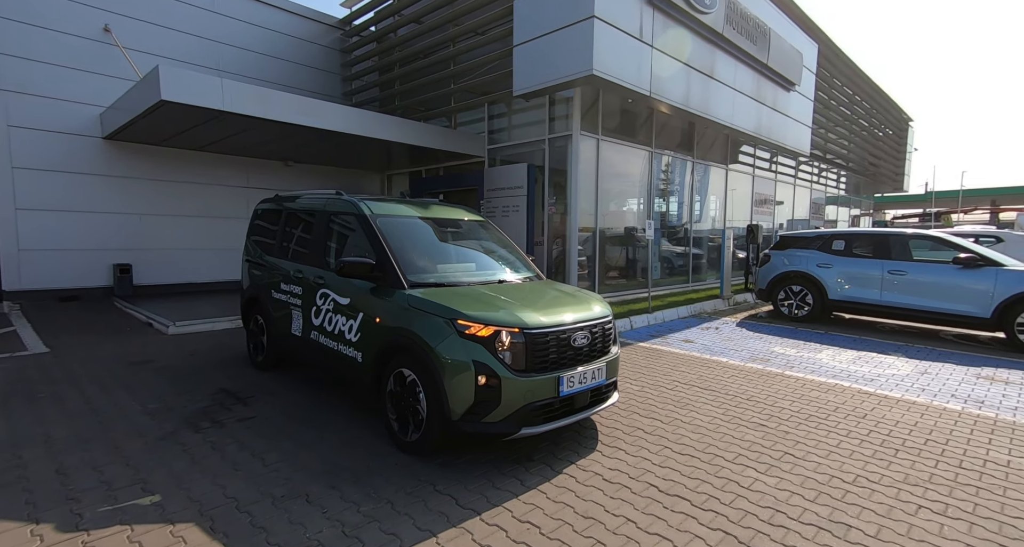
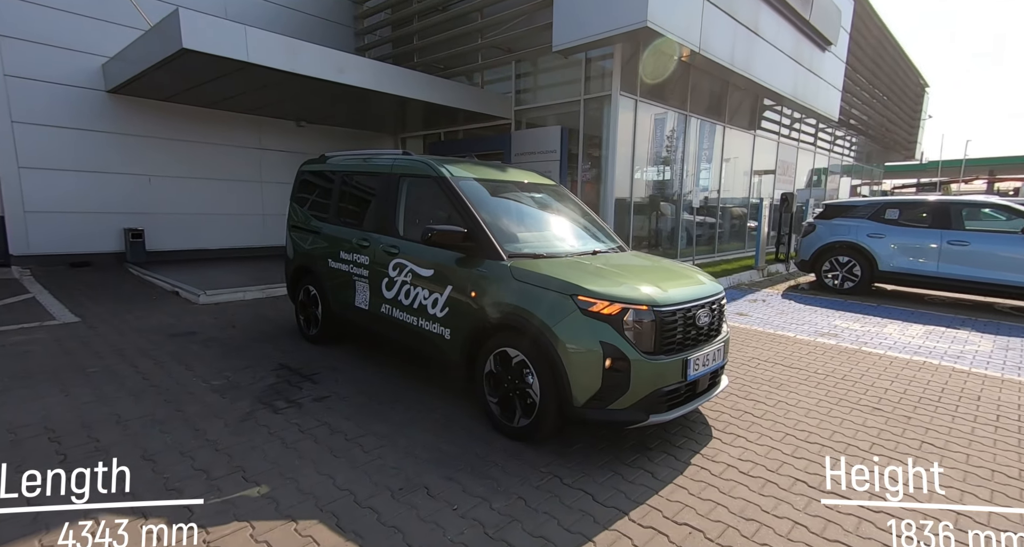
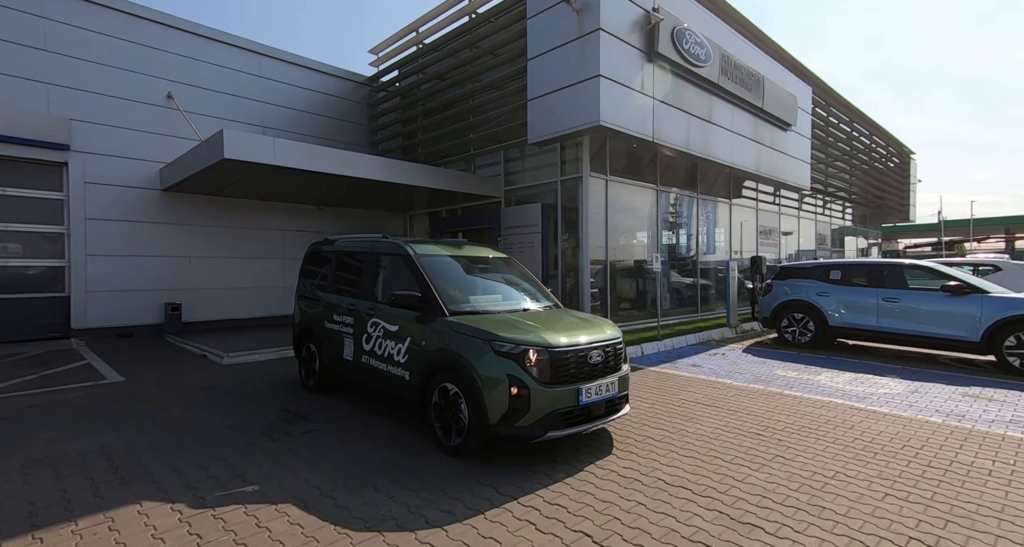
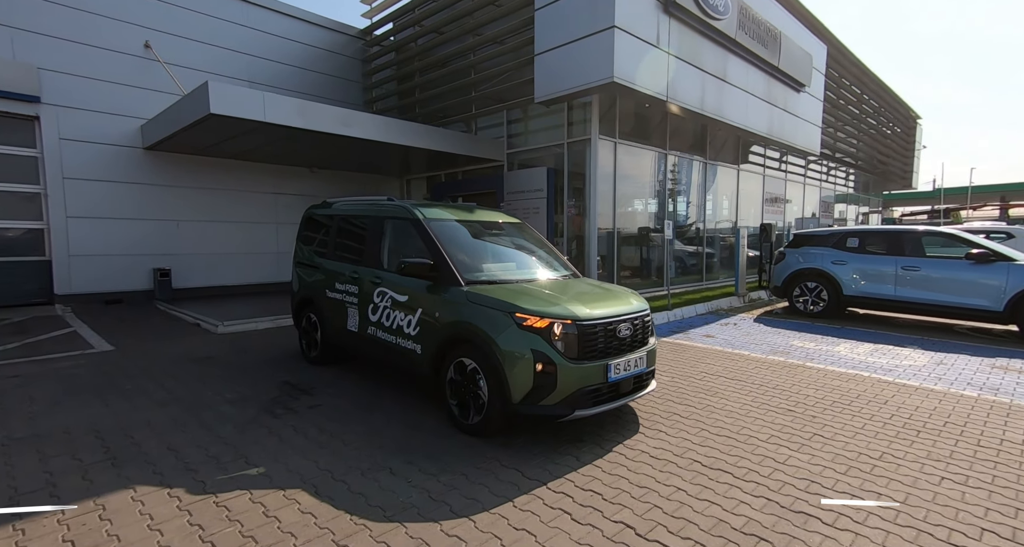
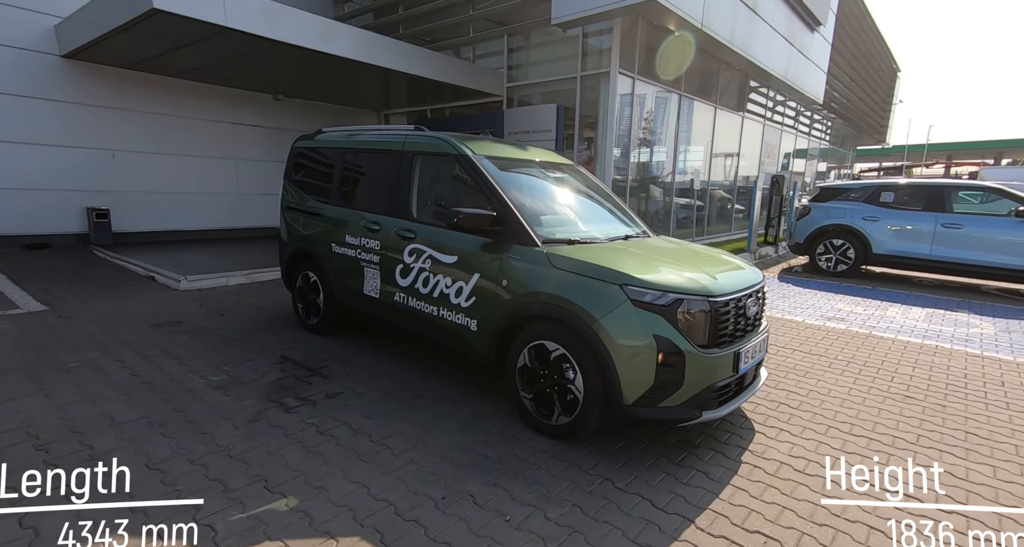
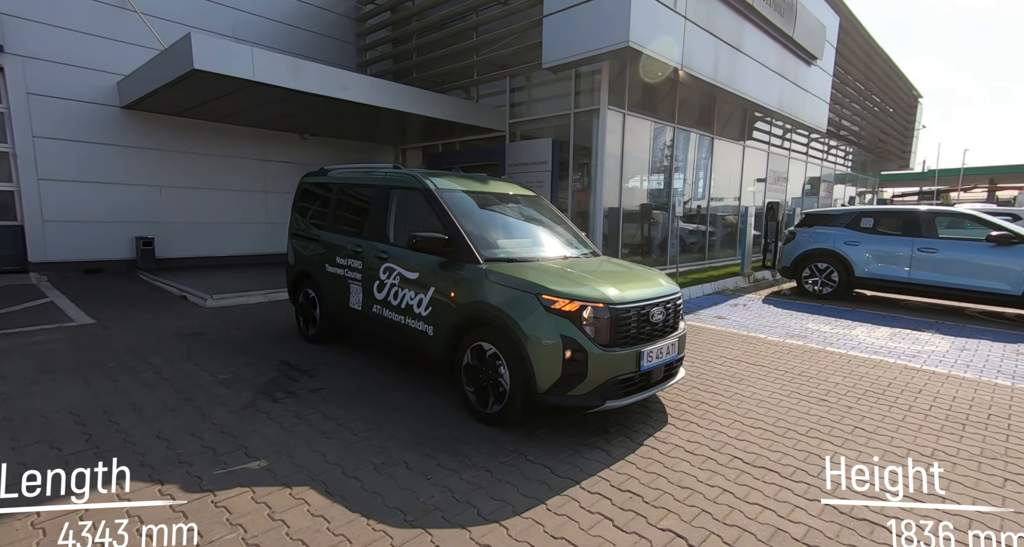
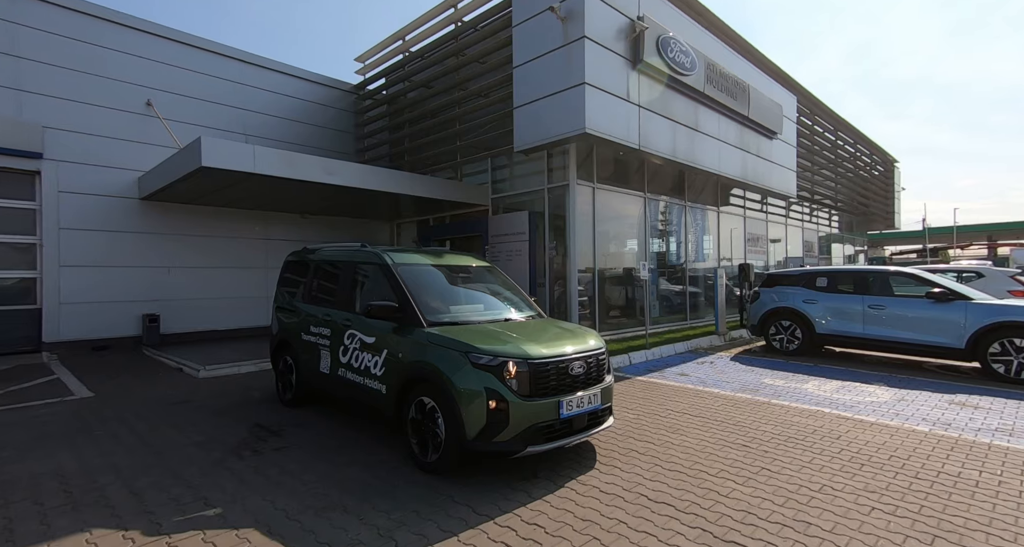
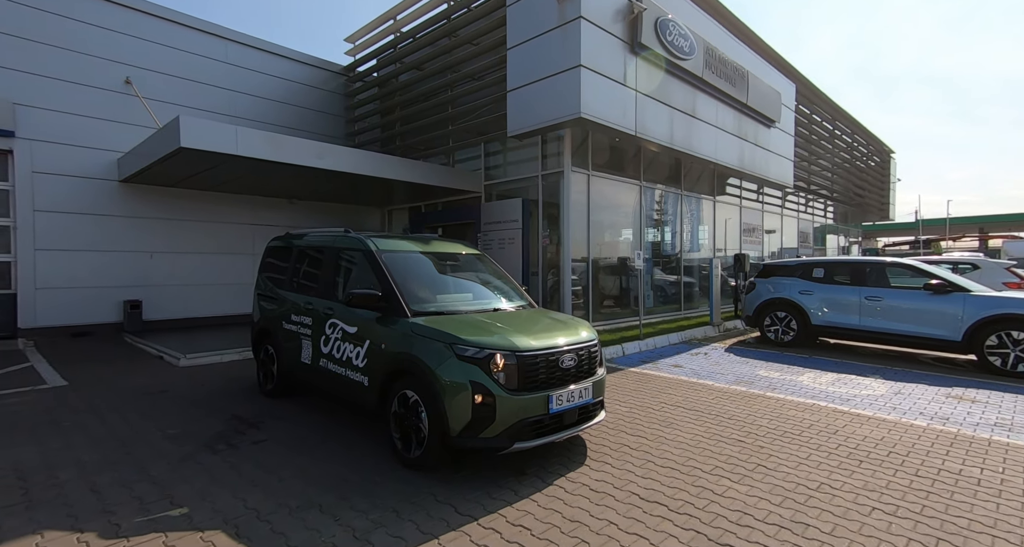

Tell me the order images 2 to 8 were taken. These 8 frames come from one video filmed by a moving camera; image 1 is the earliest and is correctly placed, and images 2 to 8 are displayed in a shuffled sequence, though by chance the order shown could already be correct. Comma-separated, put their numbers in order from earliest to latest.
8, 7, 3, 4, 6, 2, 5
